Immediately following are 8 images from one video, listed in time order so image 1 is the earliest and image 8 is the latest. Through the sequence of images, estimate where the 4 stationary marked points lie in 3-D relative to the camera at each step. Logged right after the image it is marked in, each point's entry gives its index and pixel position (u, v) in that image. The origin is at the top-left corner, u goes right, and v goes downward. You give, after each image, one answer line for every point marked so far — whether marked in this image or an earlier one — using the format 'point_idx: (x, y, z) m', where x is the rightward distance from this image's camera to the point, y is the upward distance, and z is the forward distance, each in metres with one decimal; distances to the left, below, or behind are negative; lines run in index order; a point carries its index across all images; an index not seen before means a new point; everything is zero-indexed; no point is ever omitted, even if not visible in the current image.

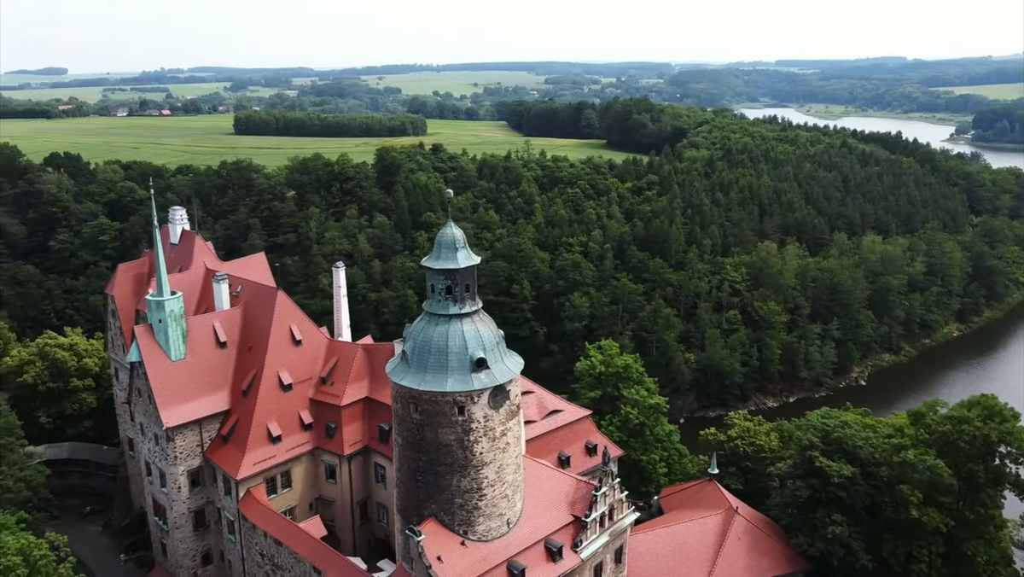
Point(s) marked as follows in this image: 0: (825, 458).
0: (+7.6, -4.1, +19.7) m
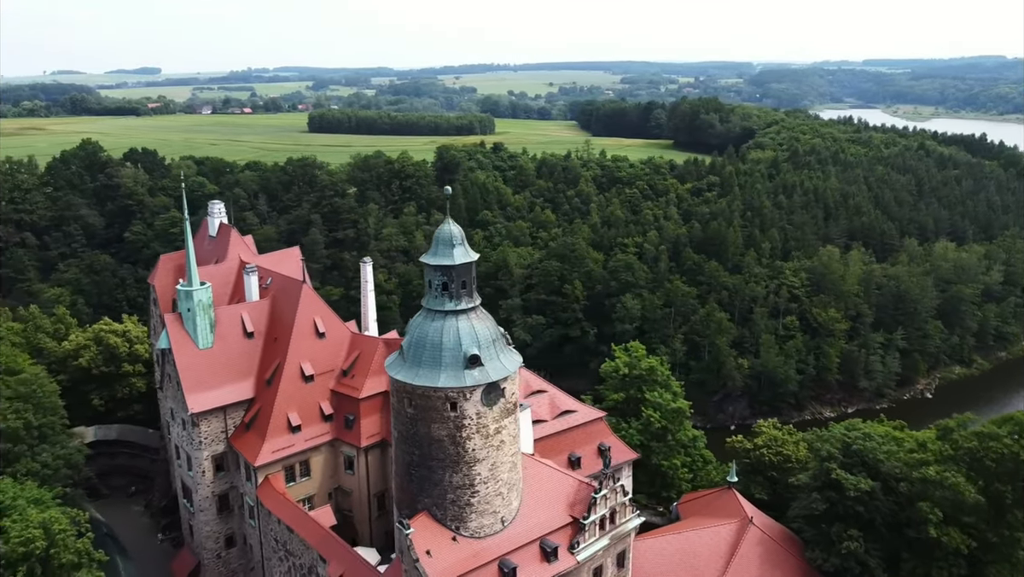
0: (+7.7, -4.3, +18.9) m
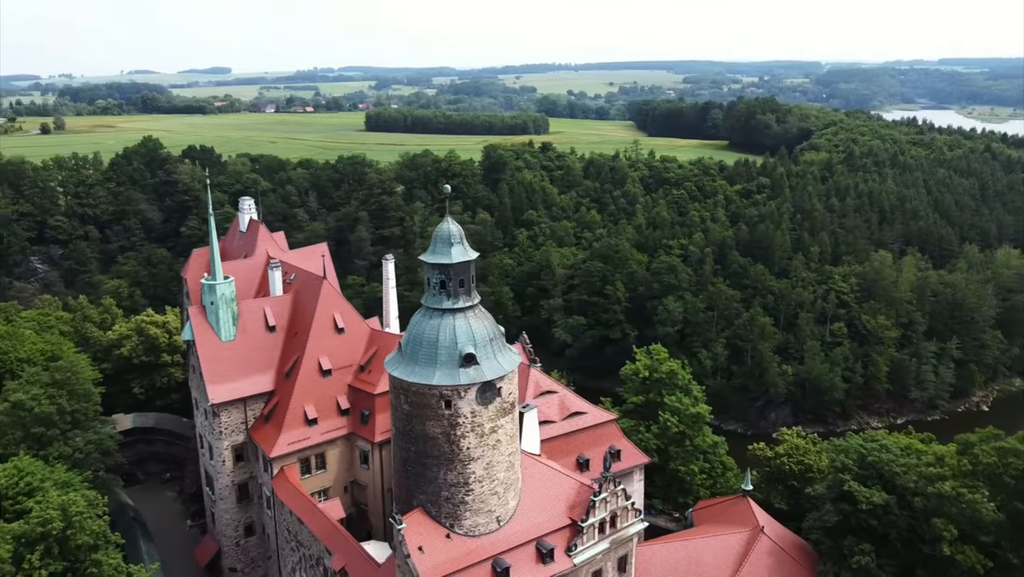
0: (+7.8, -4.4, +18.4) m
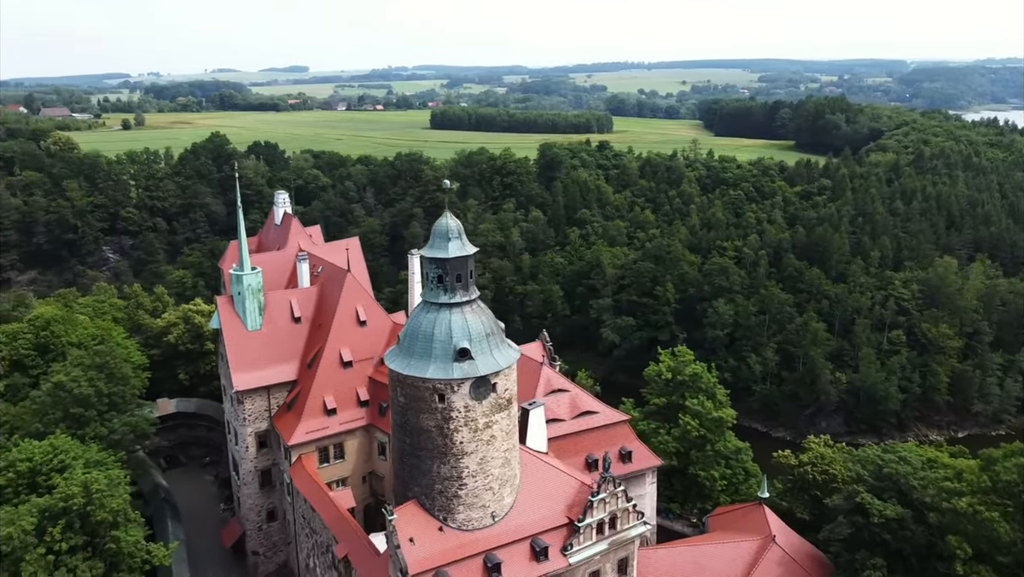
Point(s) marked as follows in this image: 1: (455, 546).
0: (+7.8, -4.5, +17.7) m
1: (-1.1, -5.1, +16.0) m
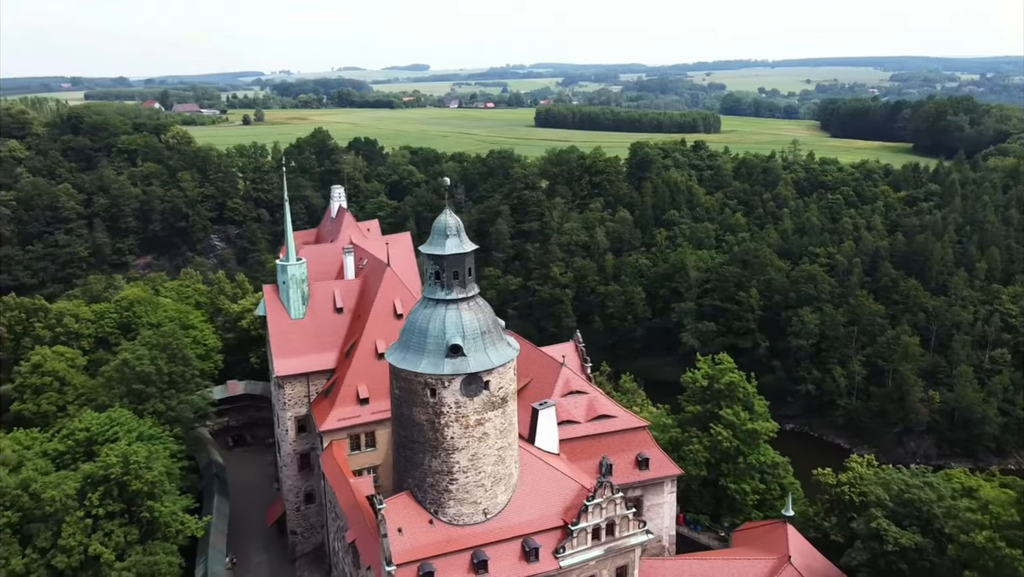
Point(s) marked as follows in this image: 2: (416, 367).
0: (+7.7, -4.8, +16.6) m
1: (-1.4, -5.0, +16.2) m
2: (-1.9, -1.5, +15.7) m
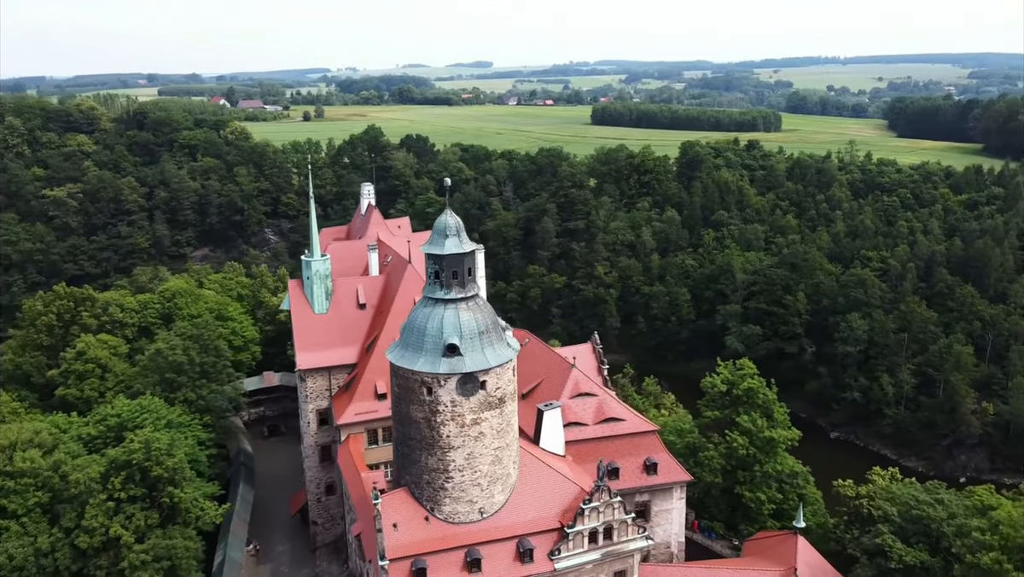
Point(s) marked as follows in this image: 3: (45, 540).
0: (+7.6, -4.9, +16.1) m
1: (-1.5, -5.0, +16.3) m
2: (-1.9, -1.5, +15.9) m
3: (-11.4, -6.1, +19.7) m
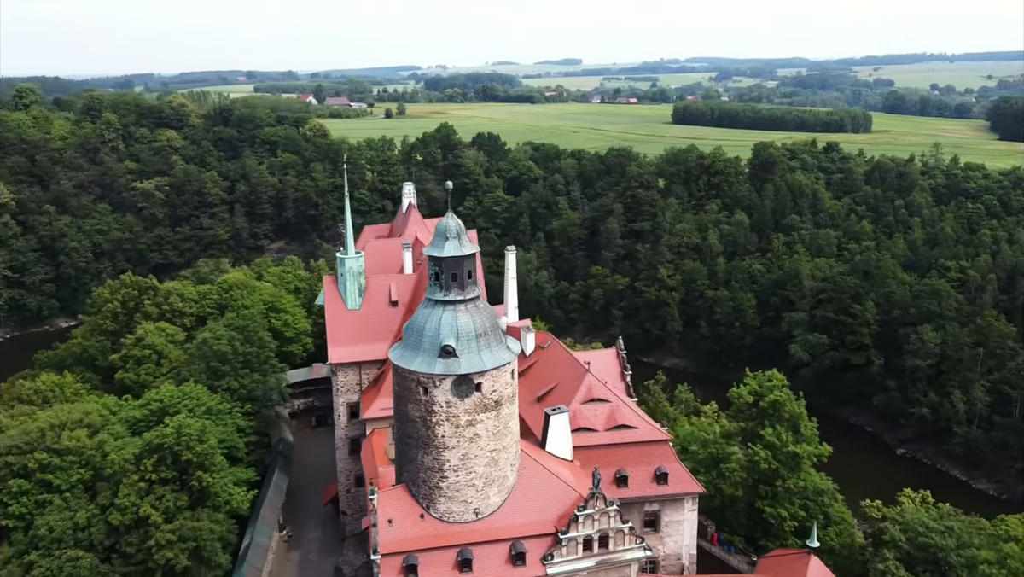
0: (+7.4, -5.2, +15.4) m
1: (-1.6, -5.0, +16.5) m
2: (-2.0, -1.5, +16.2) m
3: (-11.1, -5.9, +21.0) m
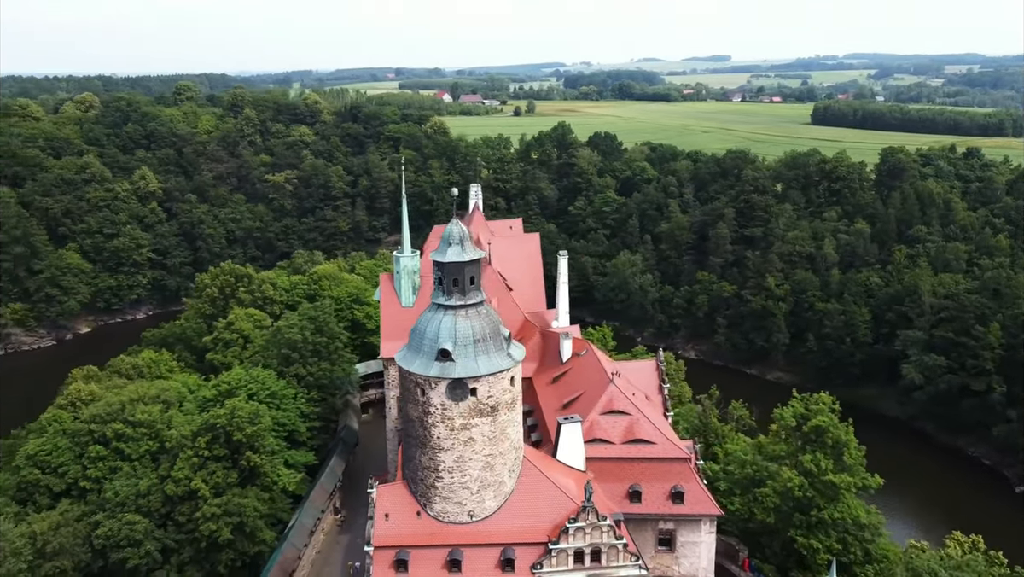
0: (+6.9, -5.7, +14.3) m
1: (-1.8, -5.1, +16.9) m
2: (-2.1, -1.6, +16.6) m
3: (-10.4, -5.5, +22.9) m
